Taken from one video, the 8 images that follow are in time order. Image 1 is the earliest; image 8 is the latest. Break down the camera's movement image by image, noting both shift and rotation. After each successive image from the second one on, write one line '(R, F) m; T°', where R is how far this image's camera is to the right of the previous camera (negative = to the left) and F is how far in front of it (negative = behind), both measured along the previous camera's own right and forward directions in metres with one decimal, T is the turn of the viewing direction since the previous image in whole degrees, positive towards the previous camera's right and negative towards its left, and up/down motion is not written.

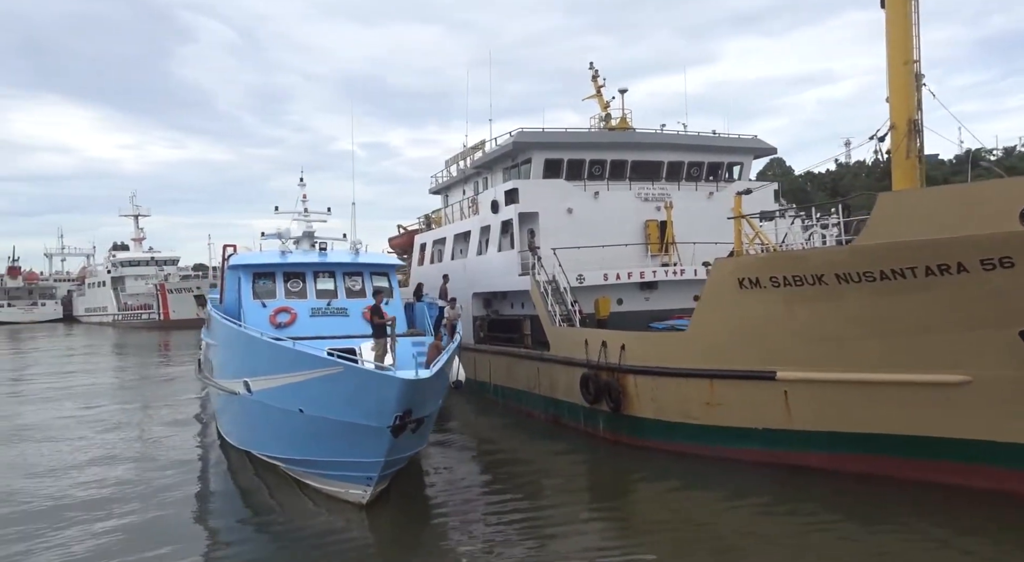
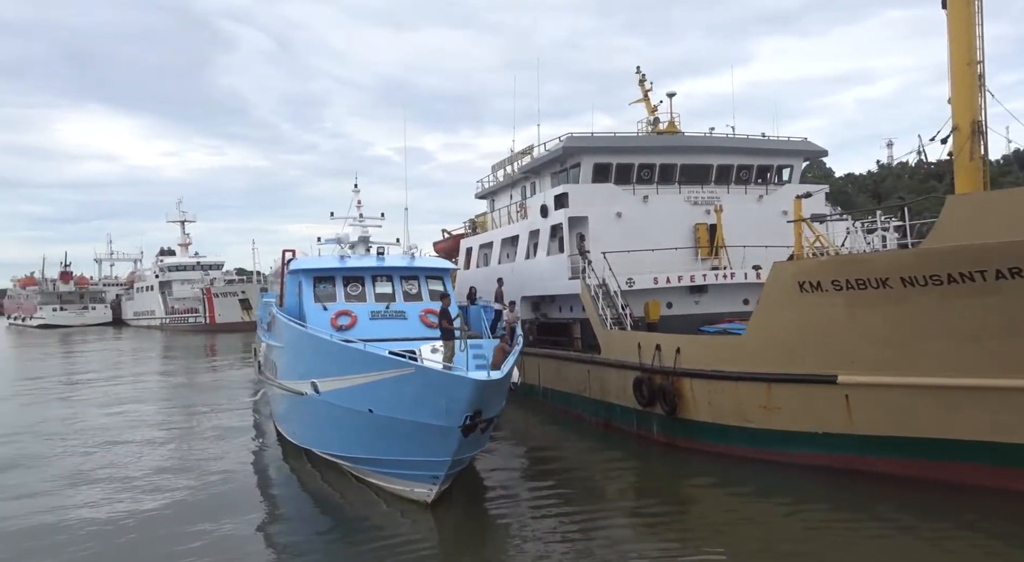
(-0.4, -0.2) m; -3°
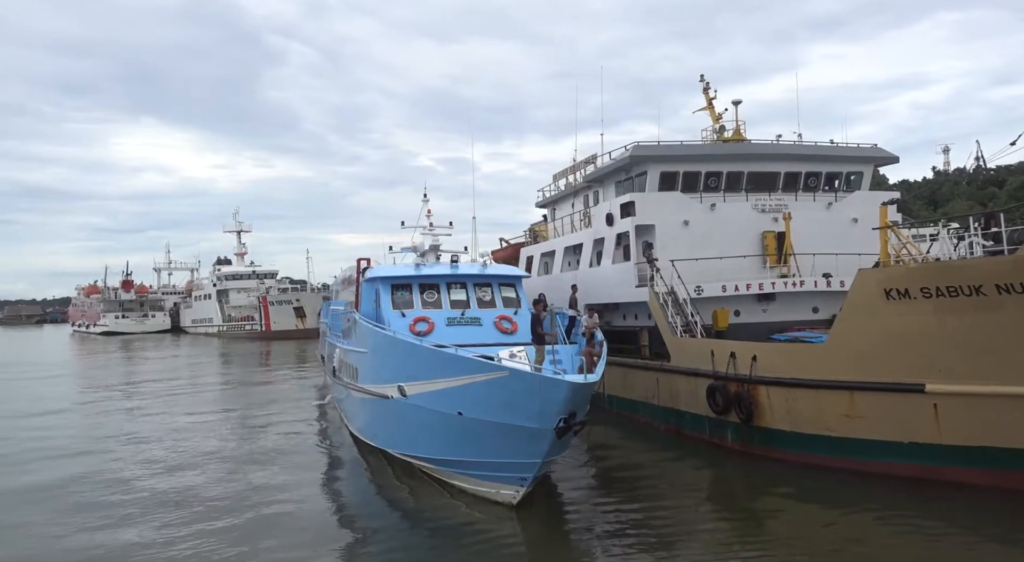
(-0.6, -0.2) m; -3°
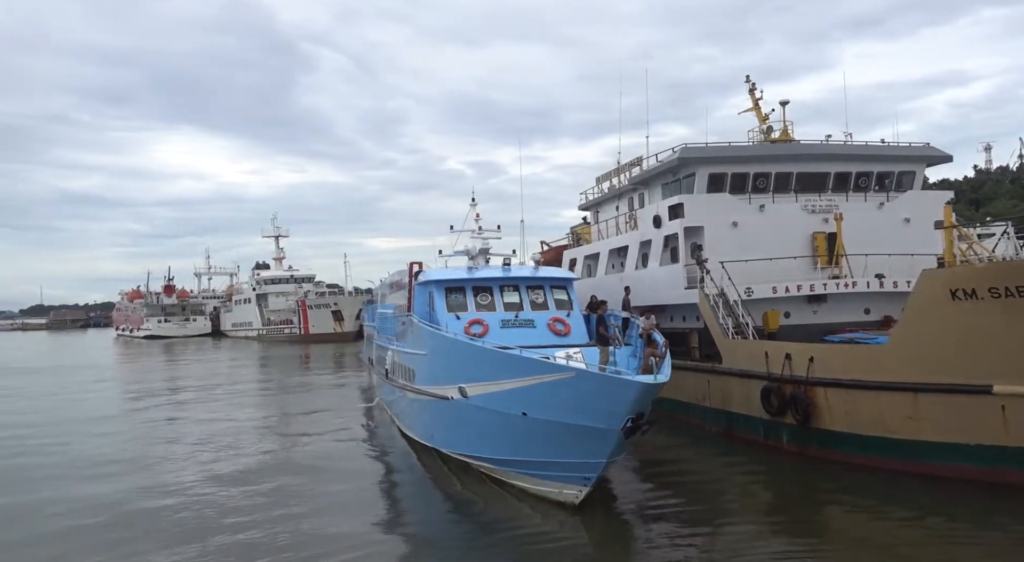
(-0.4, -0.1) m; -2°
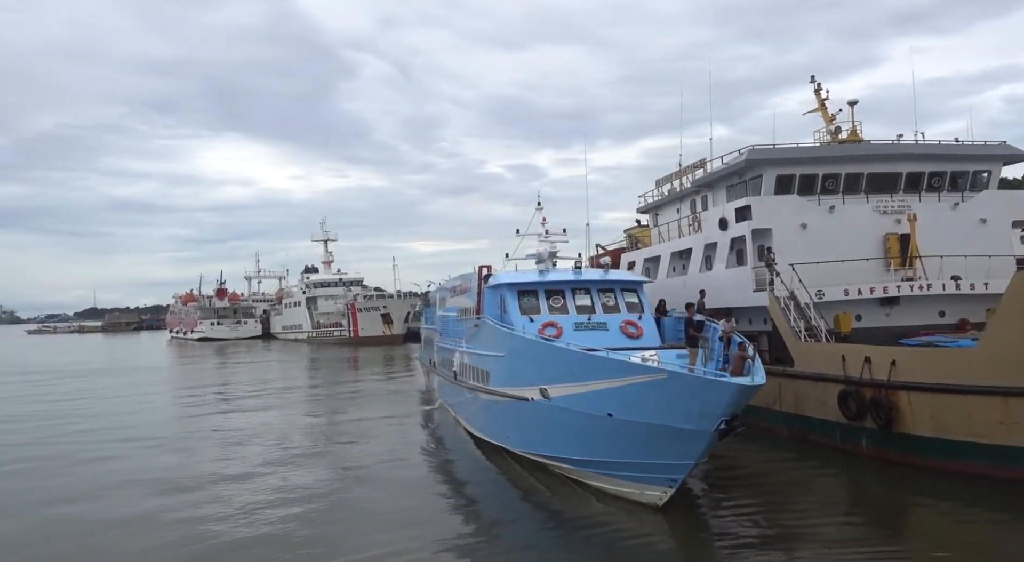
(-0.6, -0.2) m; -3°
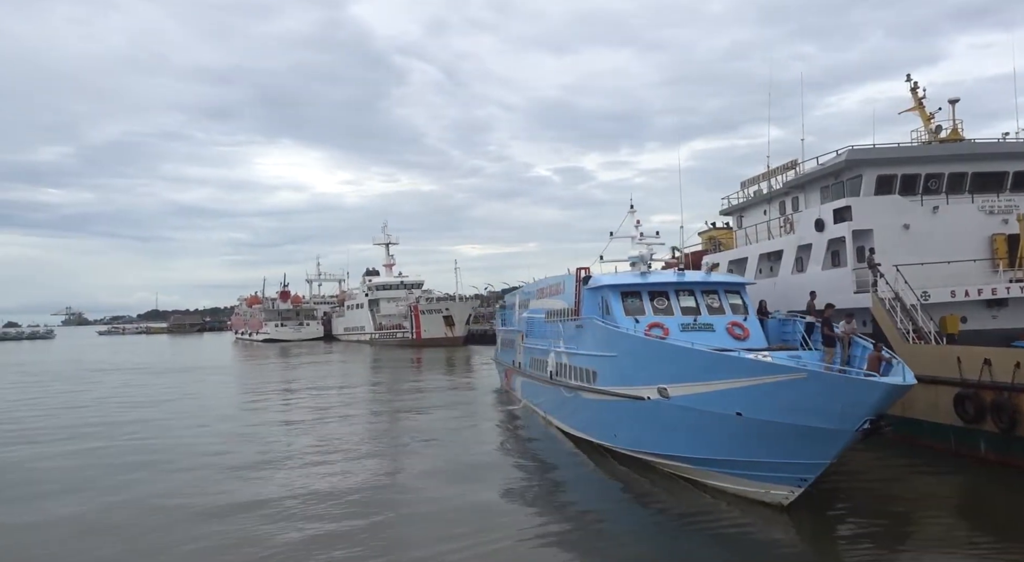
(-1.1, -0.3) m; -4°
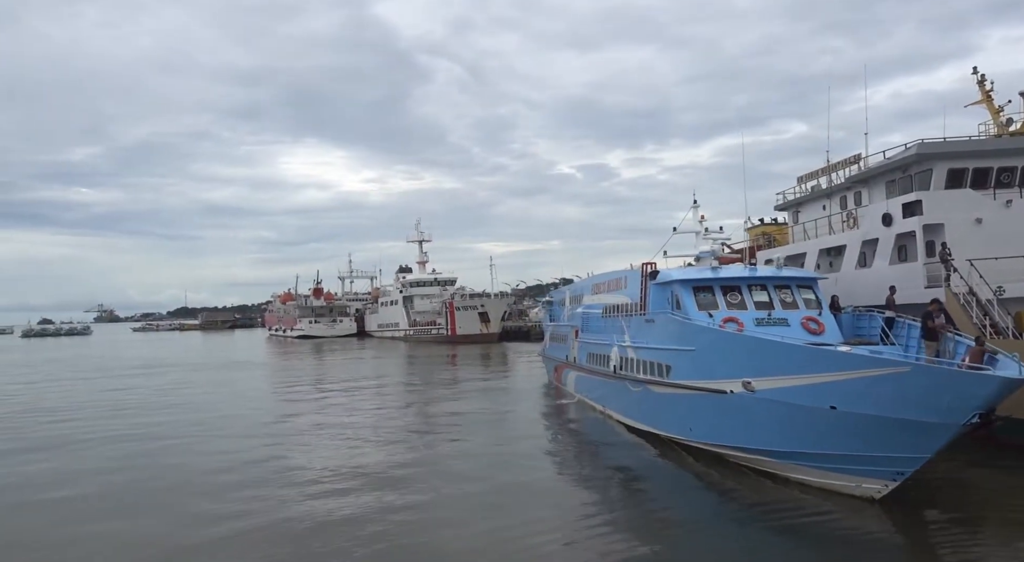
(-0.9, -0.1) m; -2°
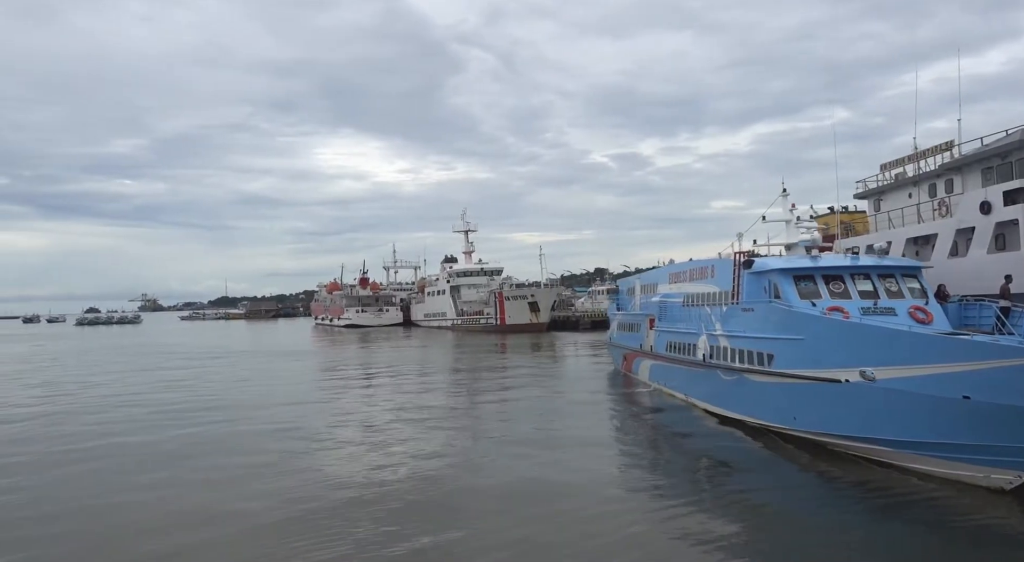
(-1.3, -0.1) m; -2°
